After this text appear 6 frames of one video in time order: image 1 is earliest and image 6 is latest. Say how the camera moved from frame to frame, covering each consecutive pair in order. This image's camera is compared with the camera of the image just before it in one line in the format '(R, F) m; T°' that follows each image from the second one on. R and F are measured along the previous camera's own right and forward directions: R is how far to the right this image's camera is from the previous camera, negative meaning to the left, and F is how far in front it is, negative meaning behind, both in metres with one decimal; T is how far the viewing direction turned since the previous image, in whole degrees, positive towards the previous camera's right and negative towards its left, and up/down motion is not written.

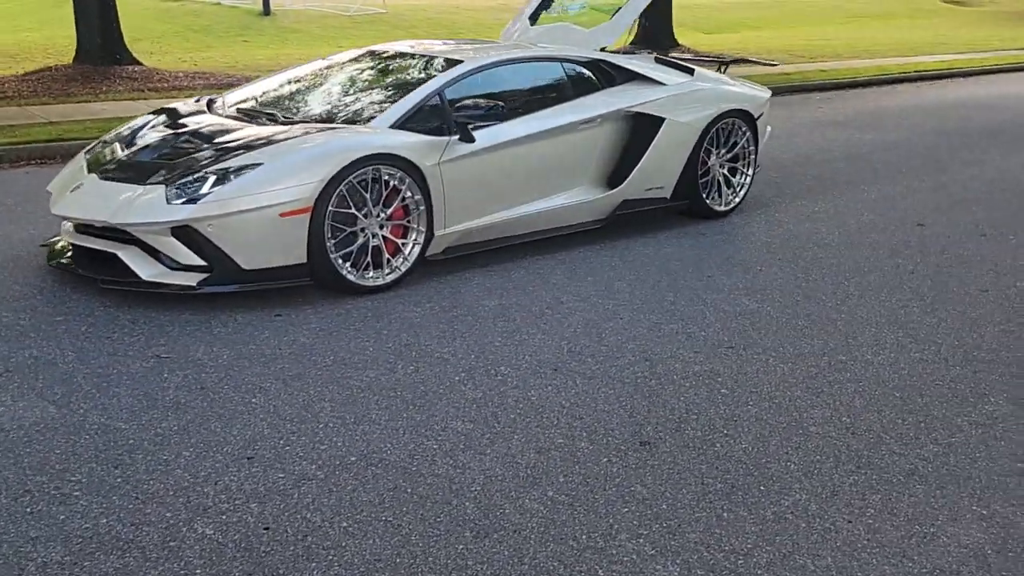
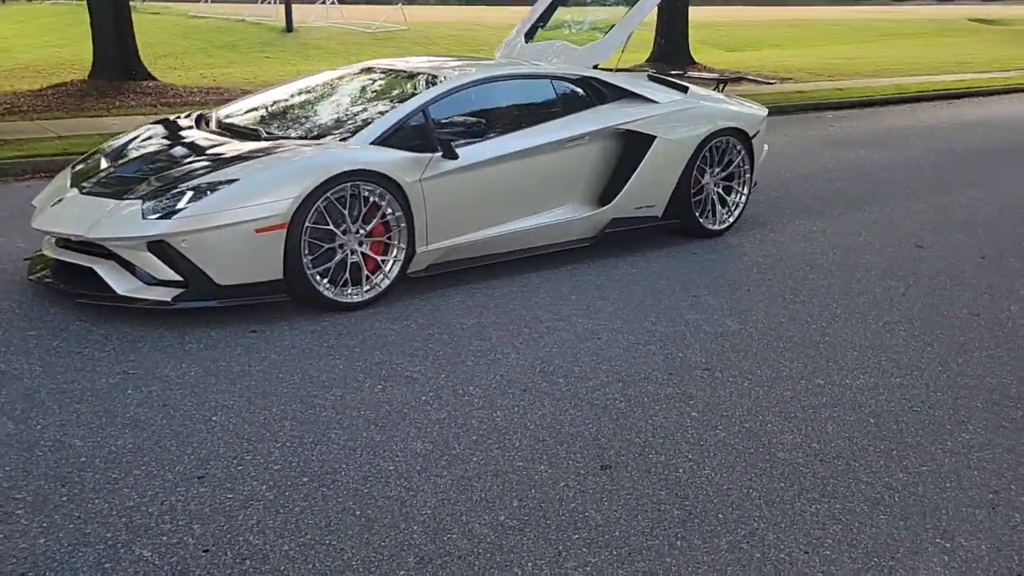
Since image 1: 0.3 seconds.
(+0.2, +0.1) m; -1°
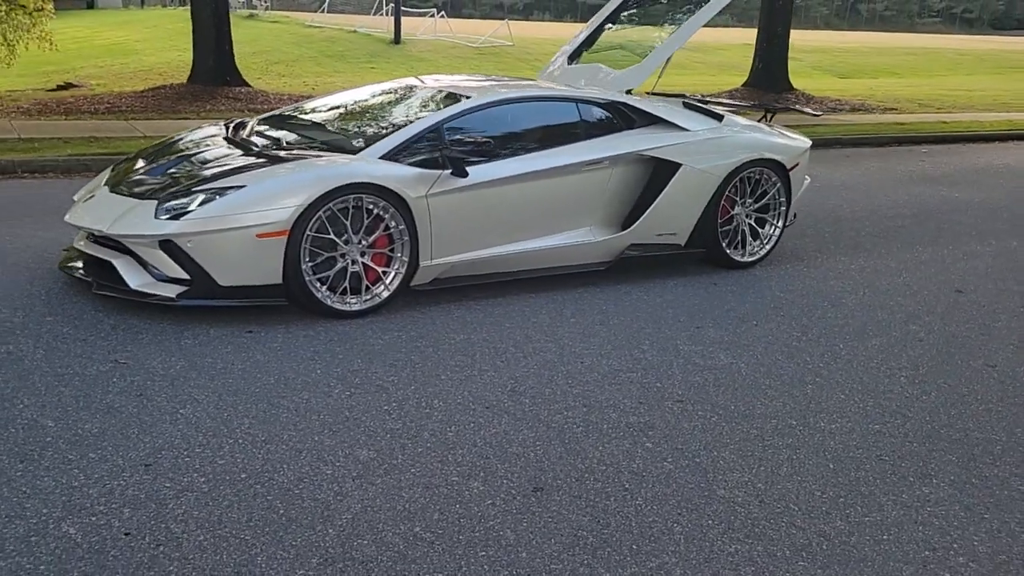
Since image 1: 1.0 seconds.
(+0.6, 0.0) m; -6°
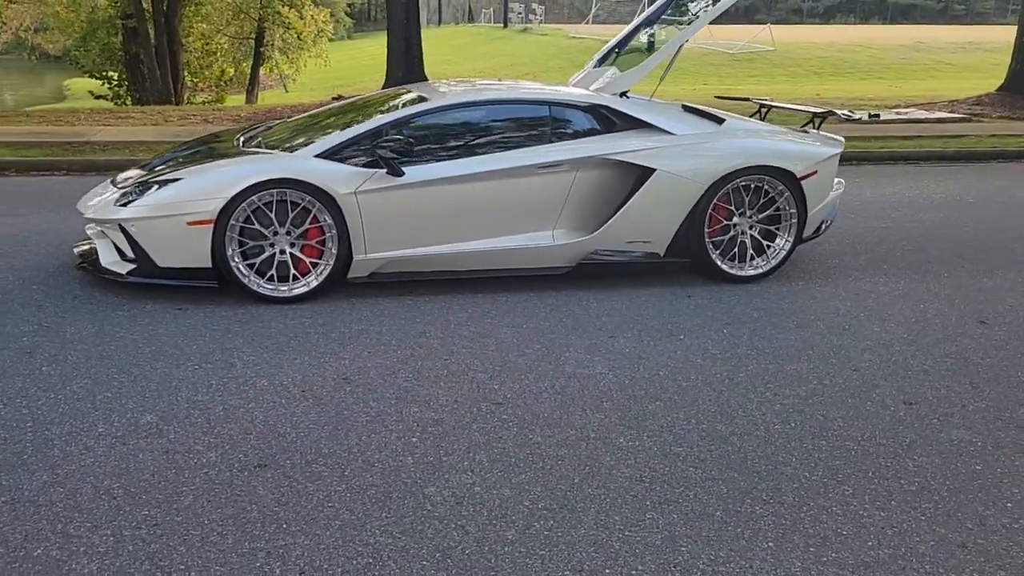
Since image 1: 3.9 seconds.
(+2.1, +0.2) m; -16°
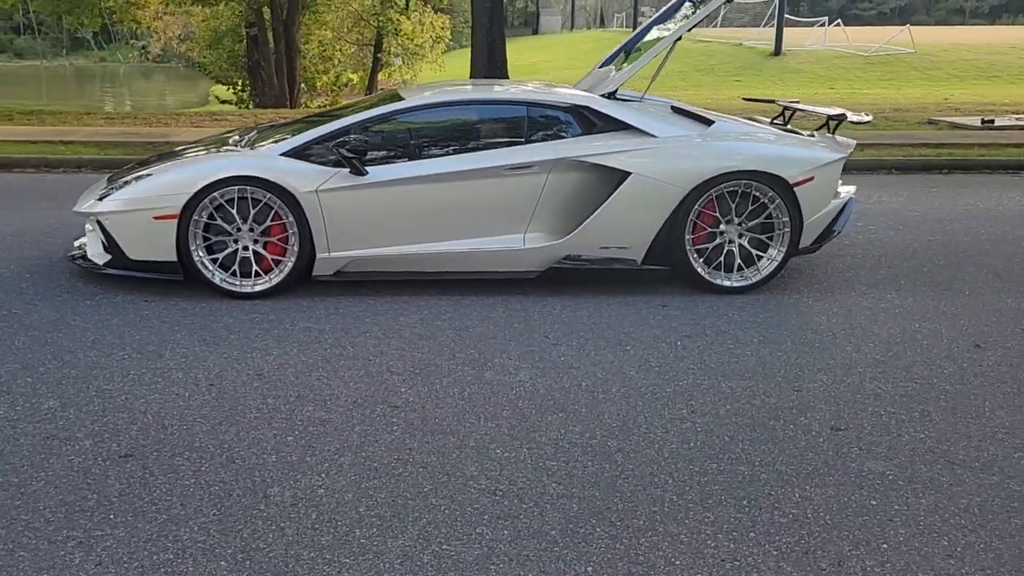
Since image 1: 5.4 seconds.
(+1.1, +0.2) m; -8°
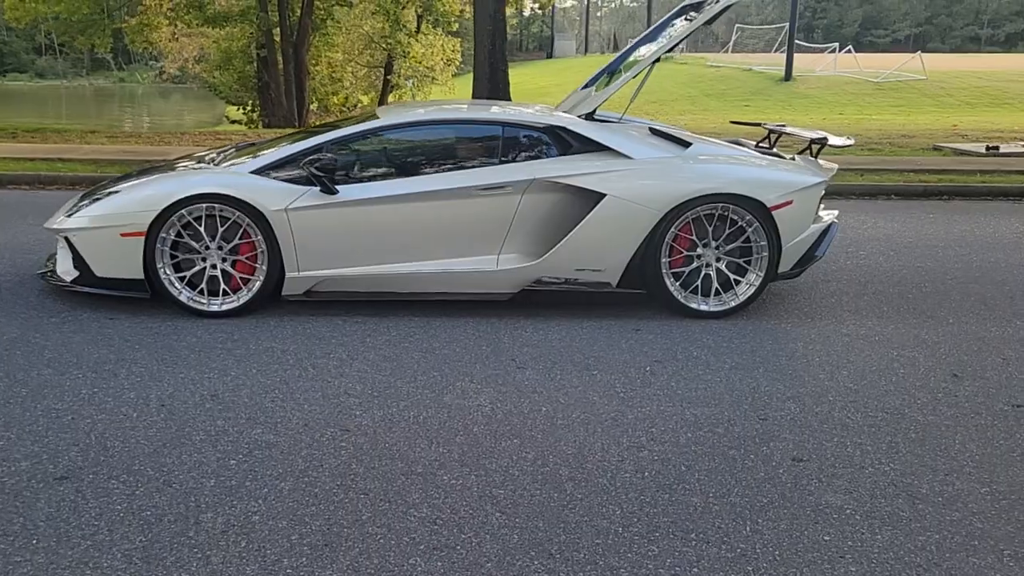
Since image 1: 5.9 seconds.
(+0.3, +0.1) m; -1°
